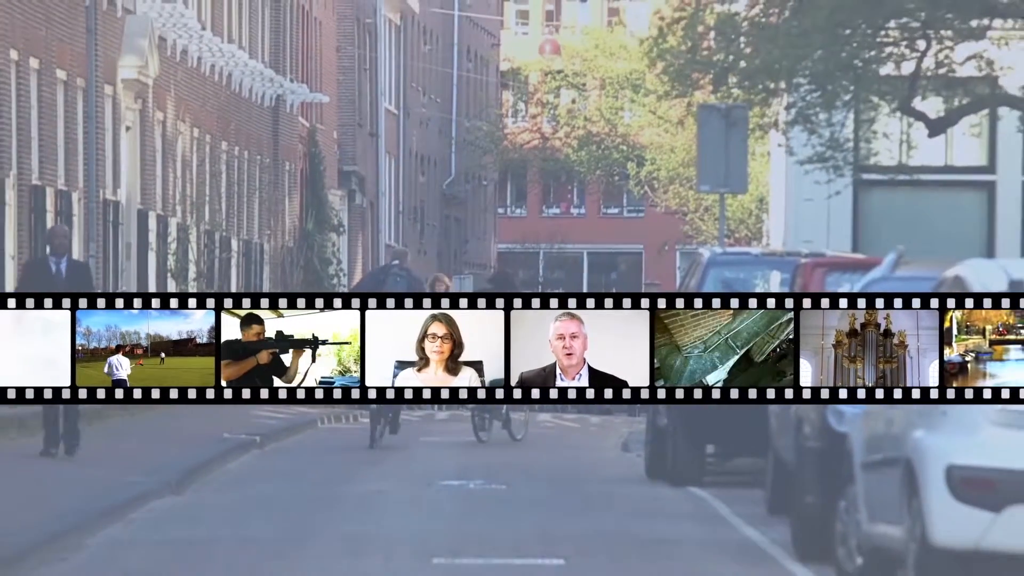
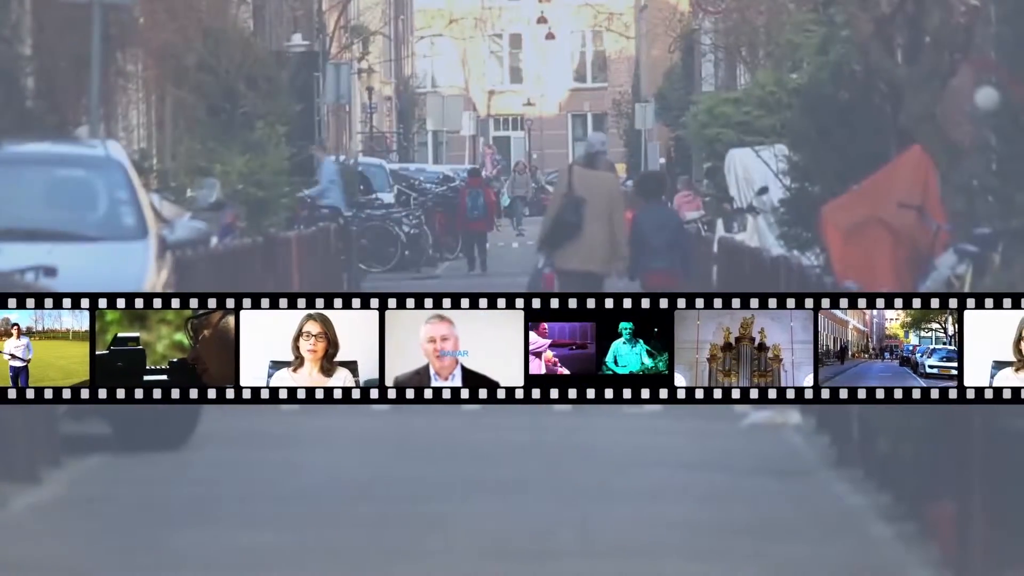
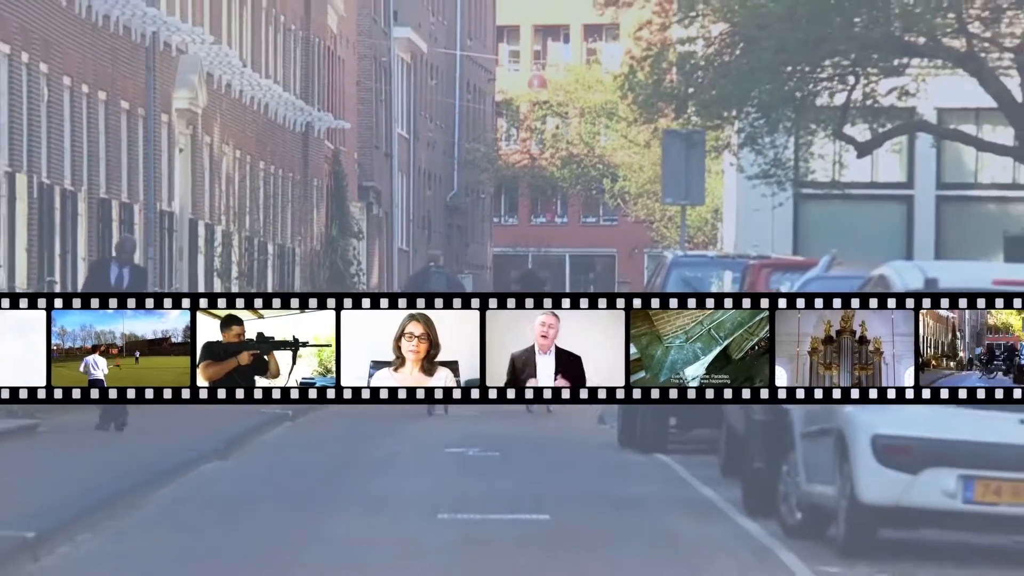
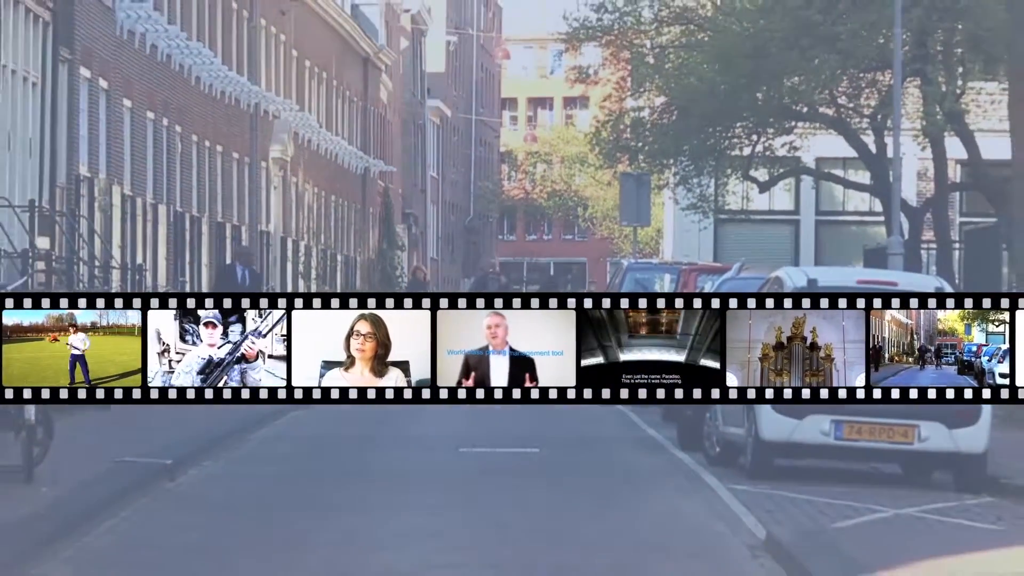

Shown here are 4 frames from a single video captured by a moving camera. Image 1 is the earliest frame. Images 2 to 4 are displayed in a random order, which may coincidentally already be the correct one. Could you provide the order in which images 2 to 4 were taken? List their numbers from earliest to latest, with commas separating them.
3, 4, 2
